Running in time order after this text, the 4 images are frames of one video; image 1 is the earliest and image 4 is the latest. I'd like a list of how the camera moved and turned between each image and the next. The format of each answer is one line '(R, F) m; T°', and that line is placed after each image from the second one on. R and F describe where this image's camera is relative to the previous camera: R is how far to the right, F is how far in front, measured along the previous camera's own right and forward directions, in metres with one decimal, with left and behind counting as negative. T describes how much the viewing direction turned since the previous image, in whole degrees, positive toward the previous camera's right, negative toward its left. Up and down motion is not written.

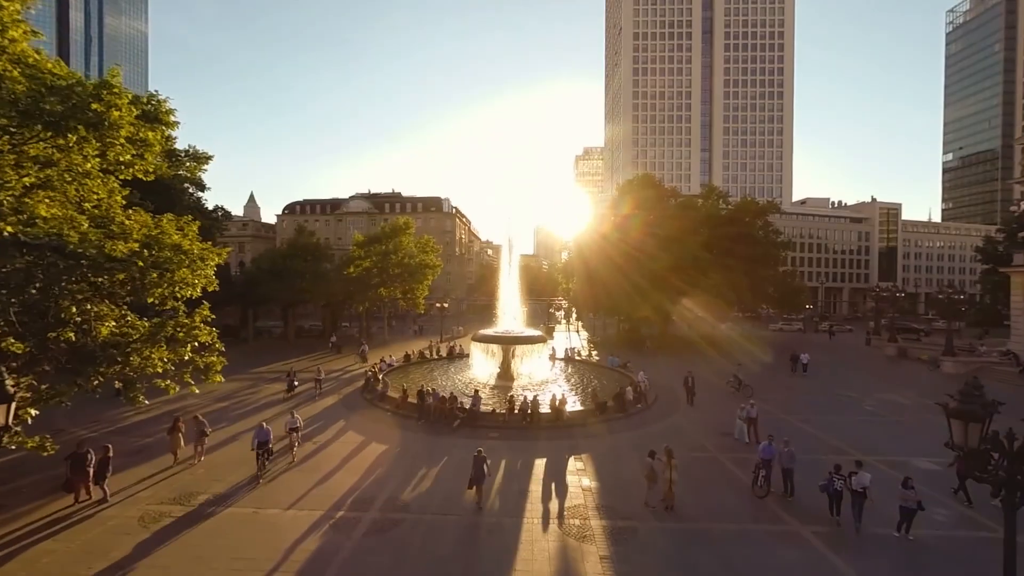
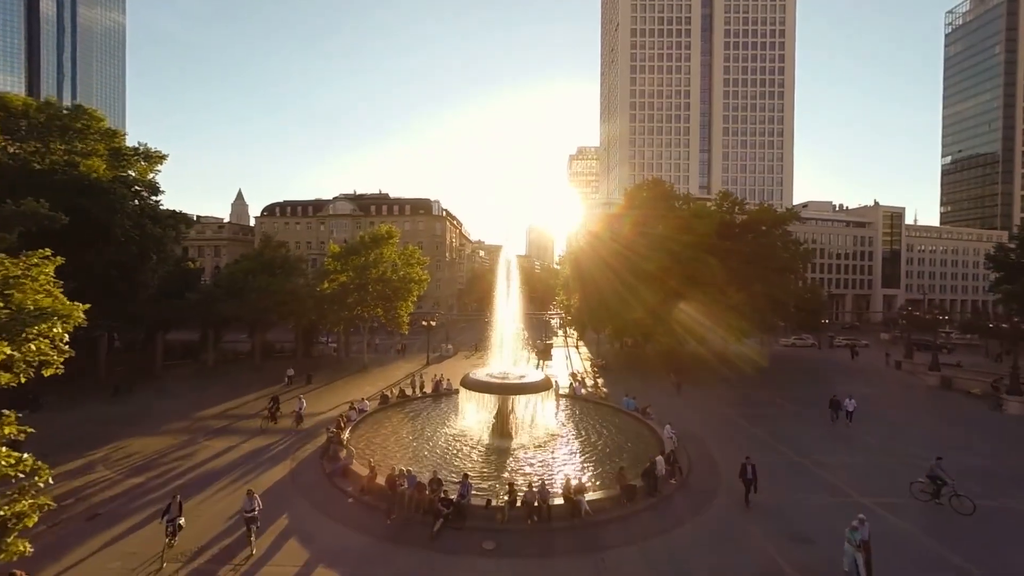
(-0.3, +4.9) m; +1°
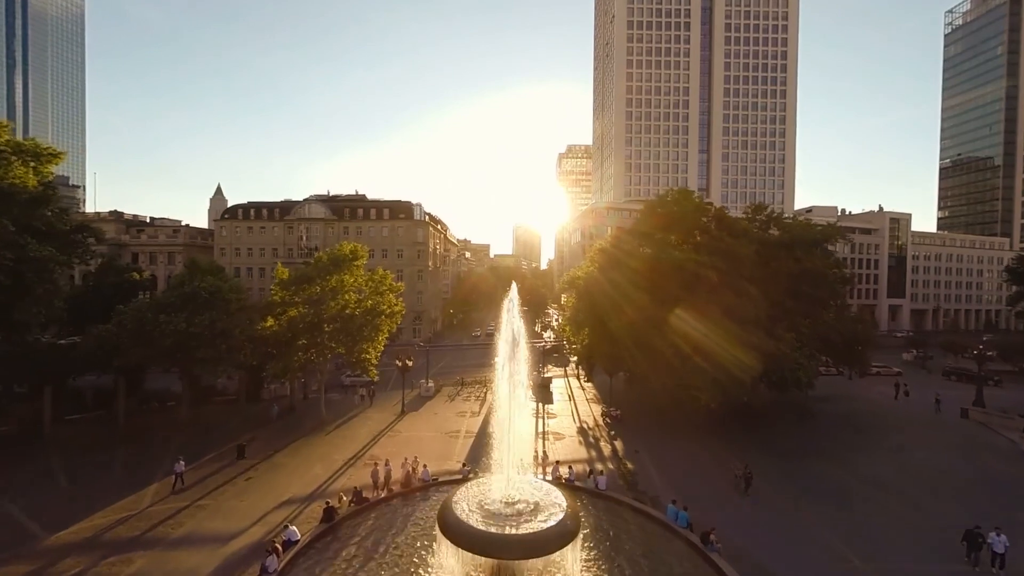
(-0.6, +8.0) m; +2°
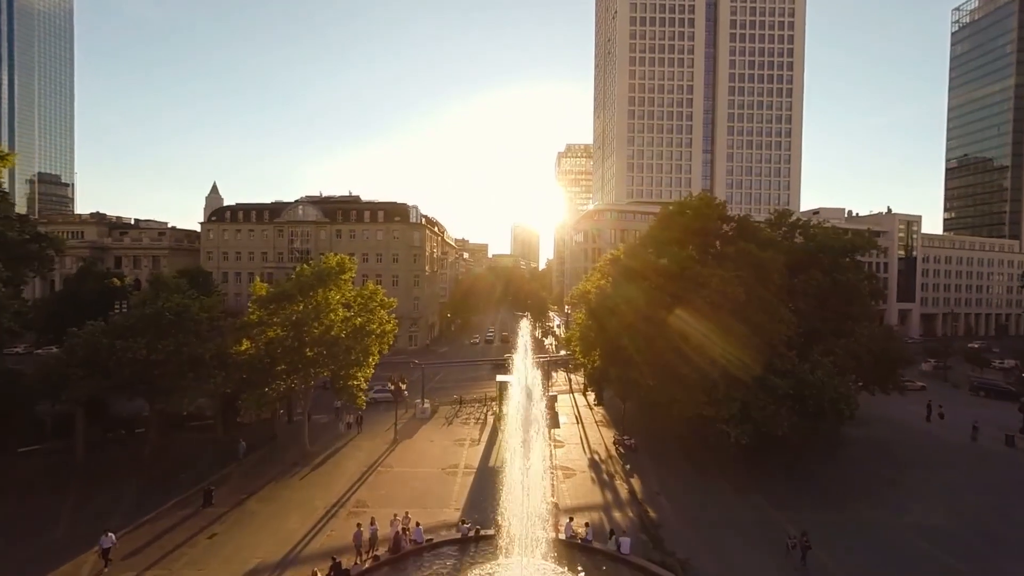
(-0.4, +3.3) m; 0°
